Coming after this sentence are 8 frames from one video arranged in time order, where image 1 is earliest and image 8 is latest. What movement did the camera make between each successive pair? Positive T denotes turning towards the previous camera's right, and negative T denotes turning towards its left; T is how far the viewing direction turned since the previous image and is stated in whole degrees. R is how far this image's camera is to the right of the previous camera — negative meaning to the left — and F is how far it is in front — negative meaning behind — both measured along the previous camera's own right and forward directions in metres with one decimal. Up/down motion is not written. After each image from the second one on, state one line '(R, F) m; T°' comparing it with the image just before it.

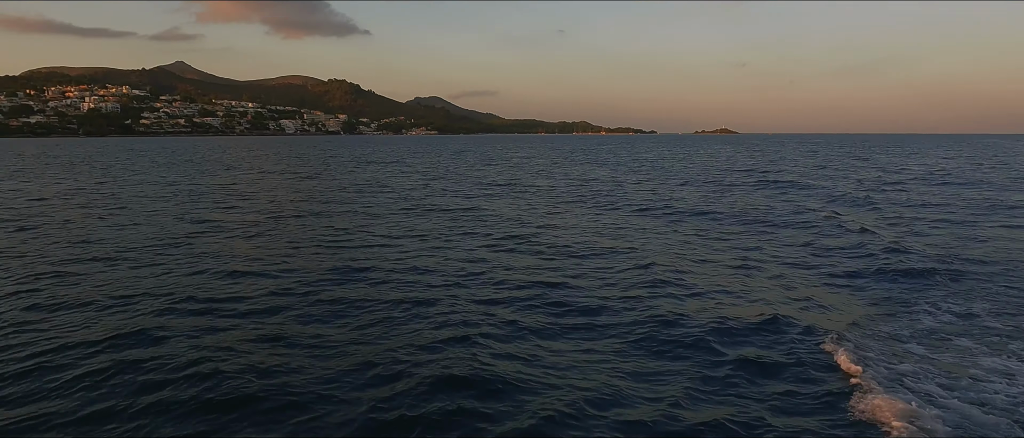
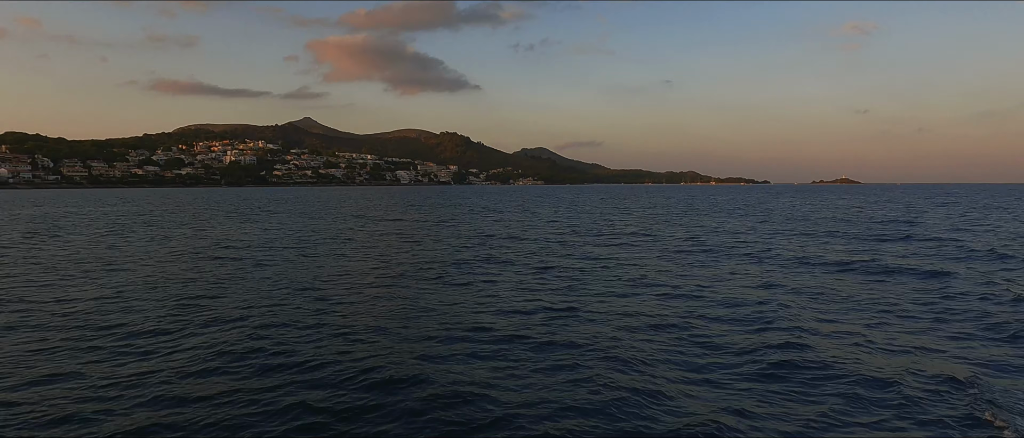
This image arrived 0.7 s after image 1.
(-1.7, -1.8) m; -9°
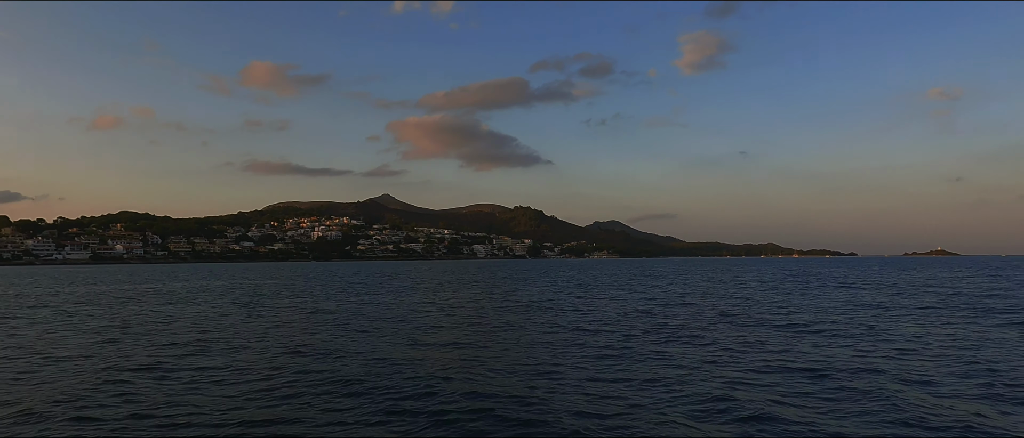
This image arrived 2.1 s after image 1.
(-3.8, -2.6) m; -6°
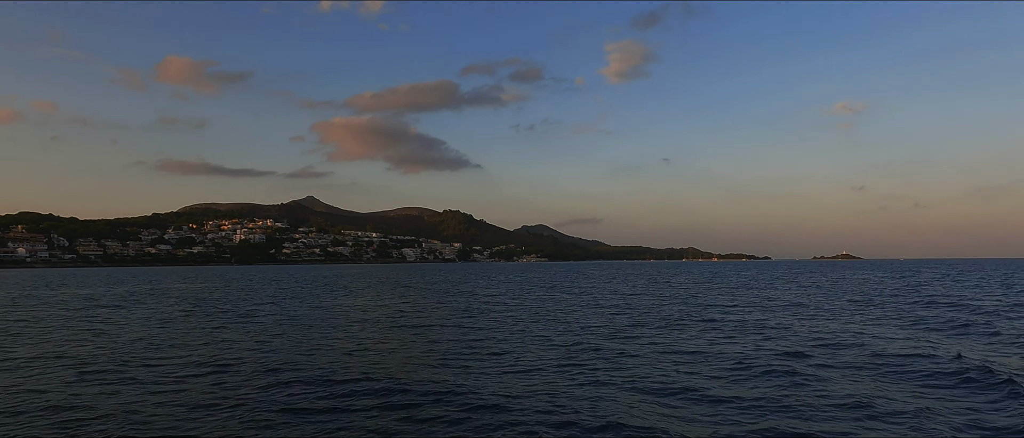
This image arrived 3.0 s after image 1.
(-2.7, -1.5) m; +6°
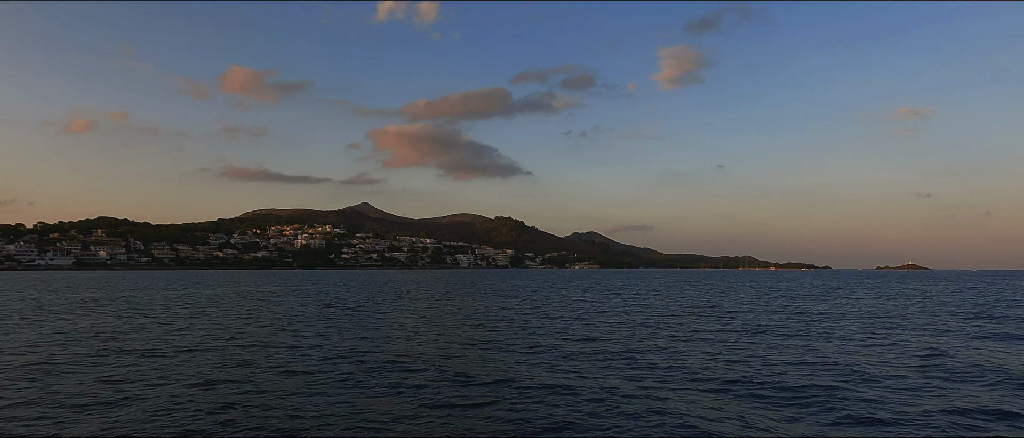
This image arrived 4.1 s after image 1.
(-4.2, -1.6) m; -4°
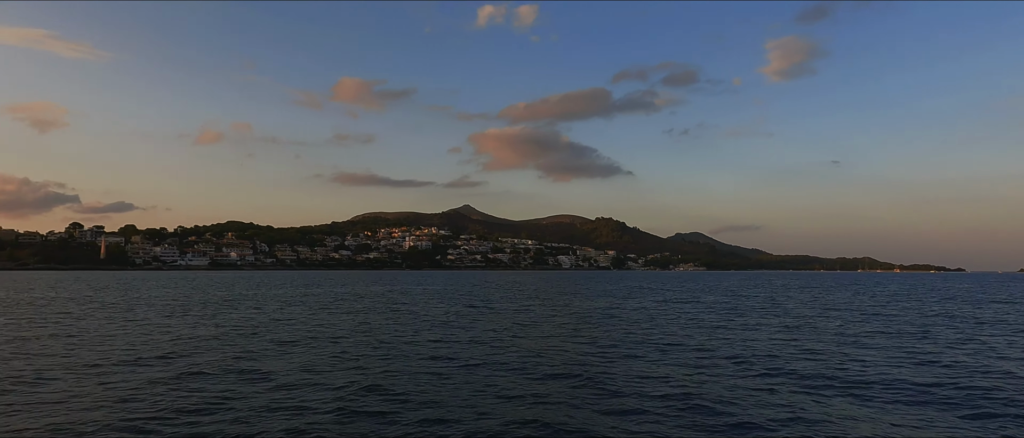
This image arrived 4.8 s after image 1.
(-2.7, -0.5) m; -9°
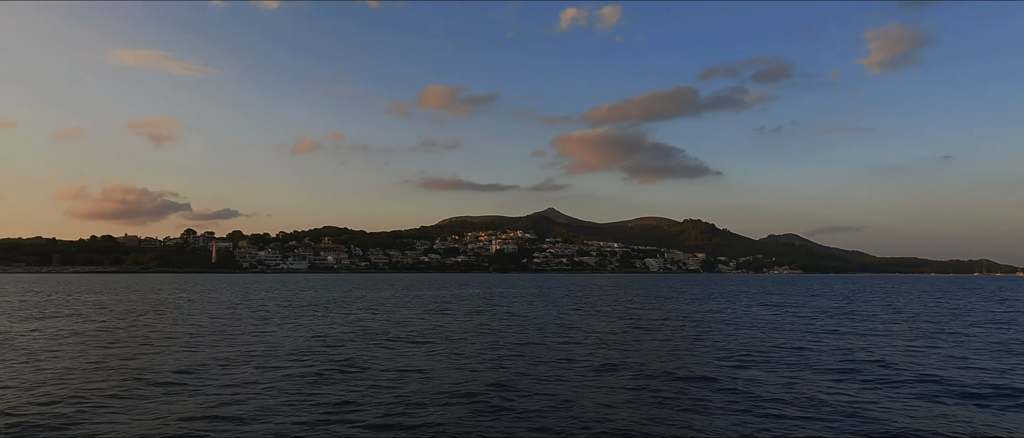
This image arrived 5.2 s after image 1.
(-1.6, -0.3) m; -7°
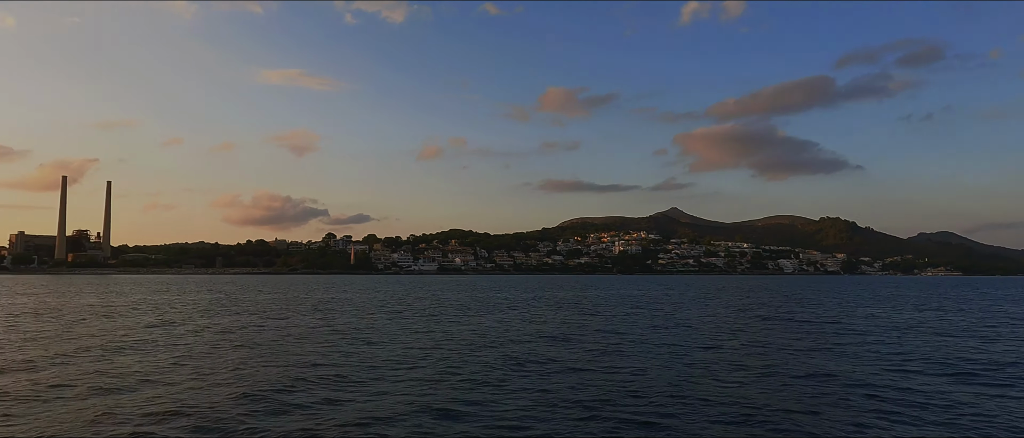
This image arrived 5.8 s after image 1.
(-2.4, -0.4) m; -10°
